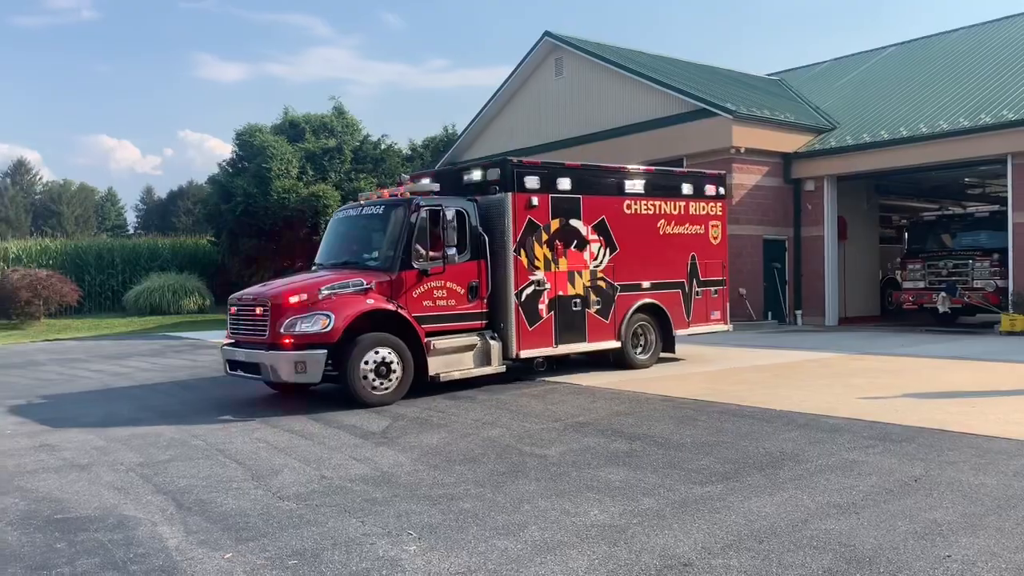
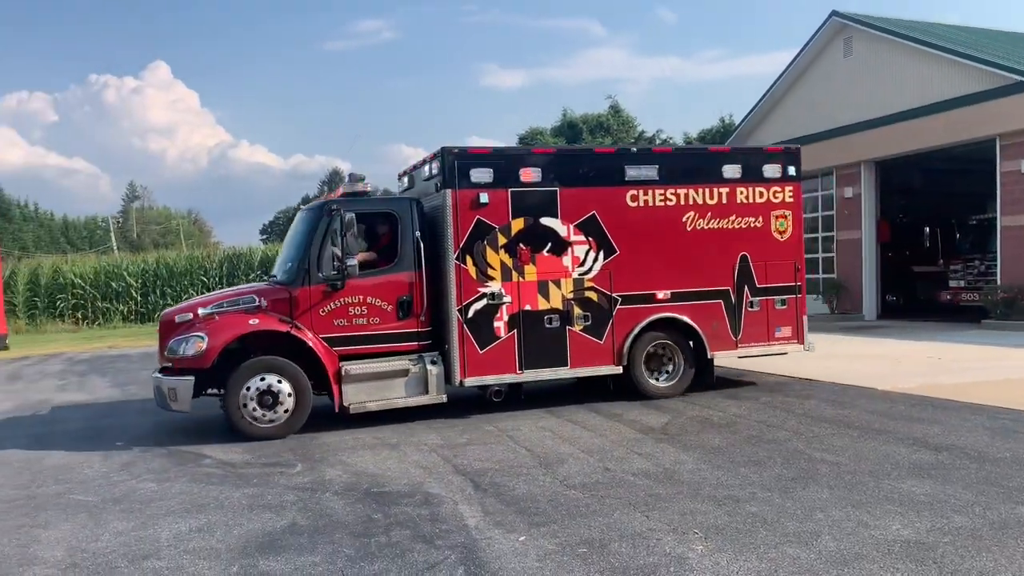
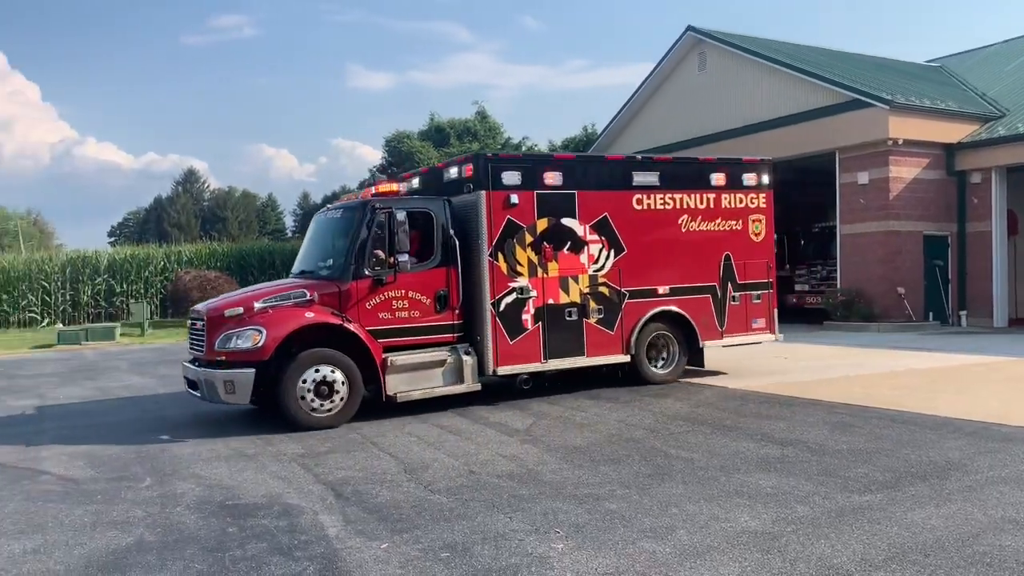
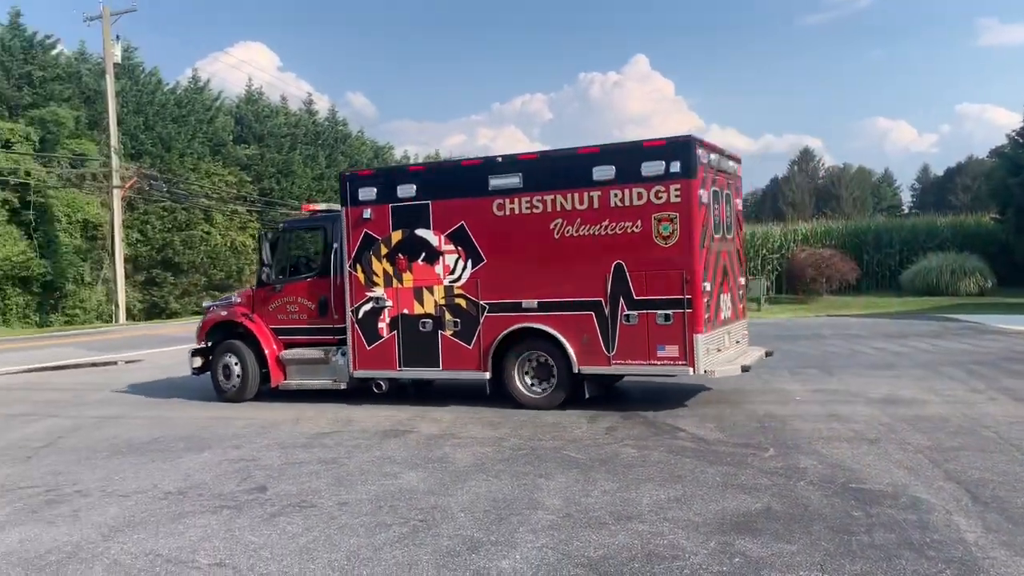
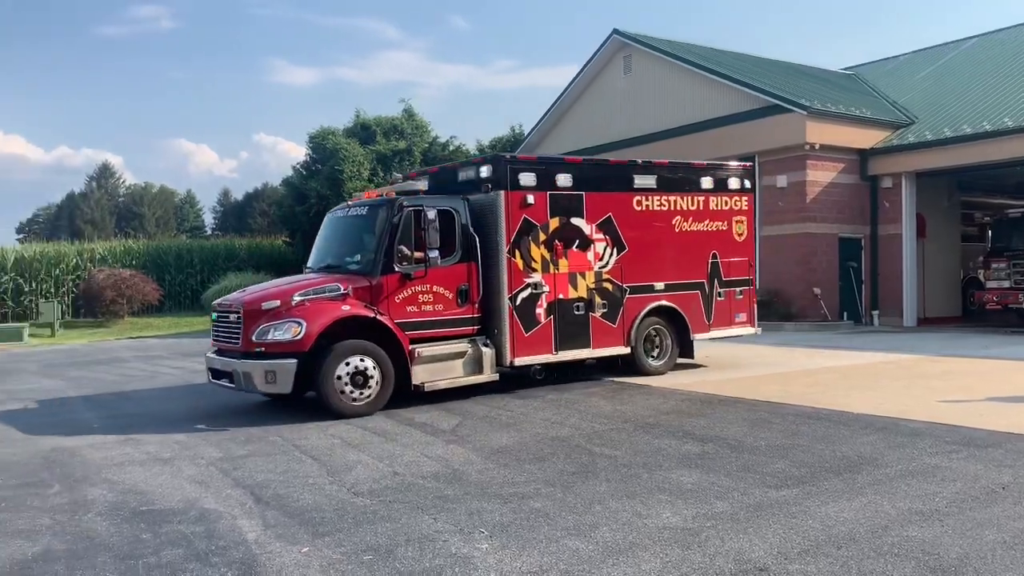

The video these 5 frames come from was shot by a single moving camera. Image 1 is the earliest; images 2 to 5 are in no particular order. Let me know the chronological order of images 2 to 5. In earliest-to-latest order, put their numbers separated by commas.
5, 3, 2, 4
